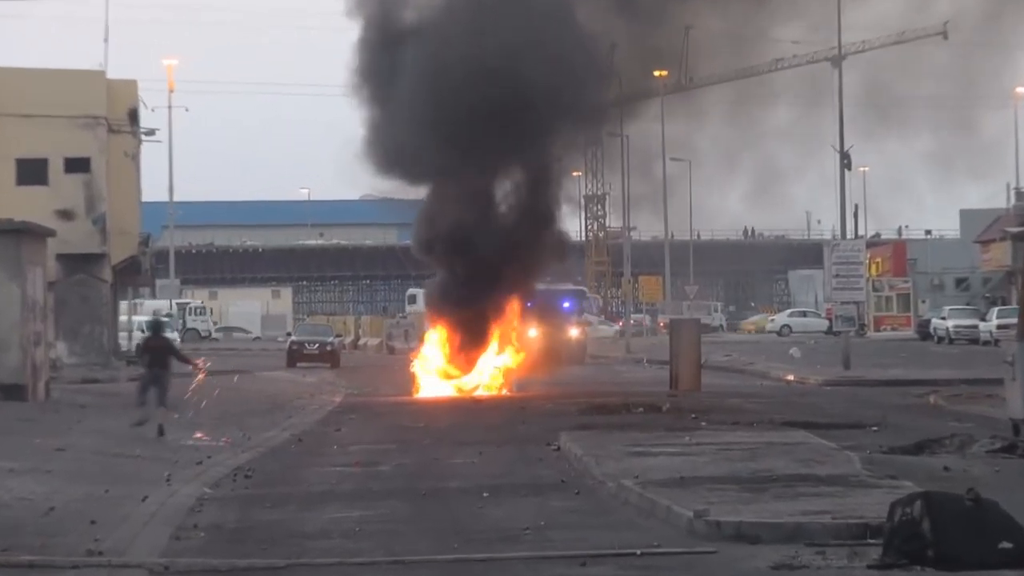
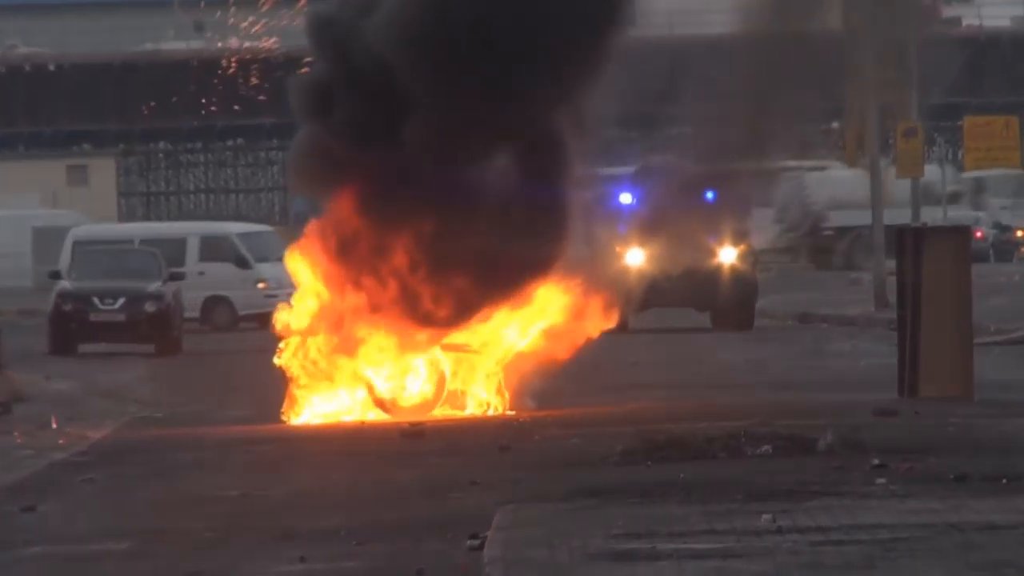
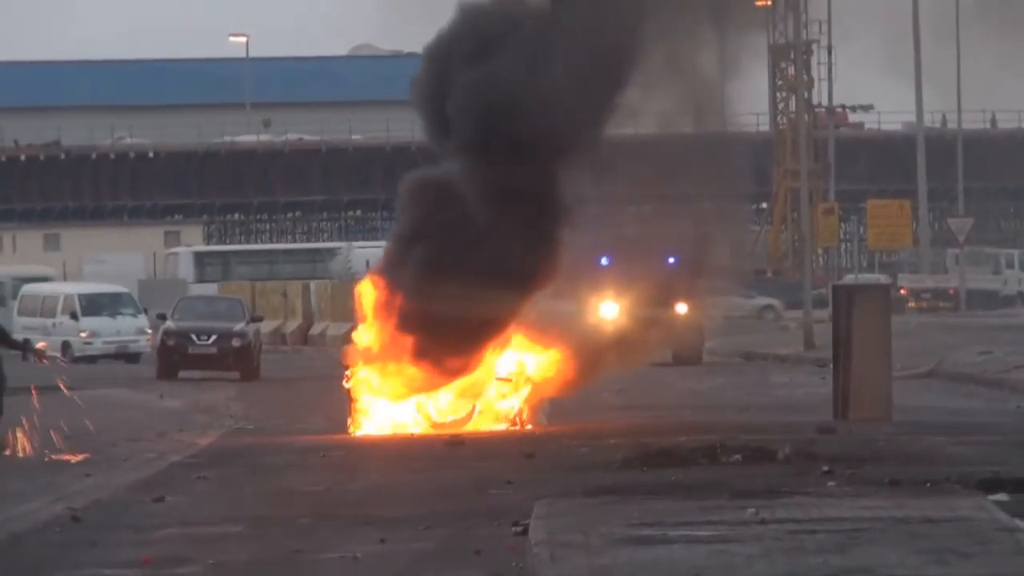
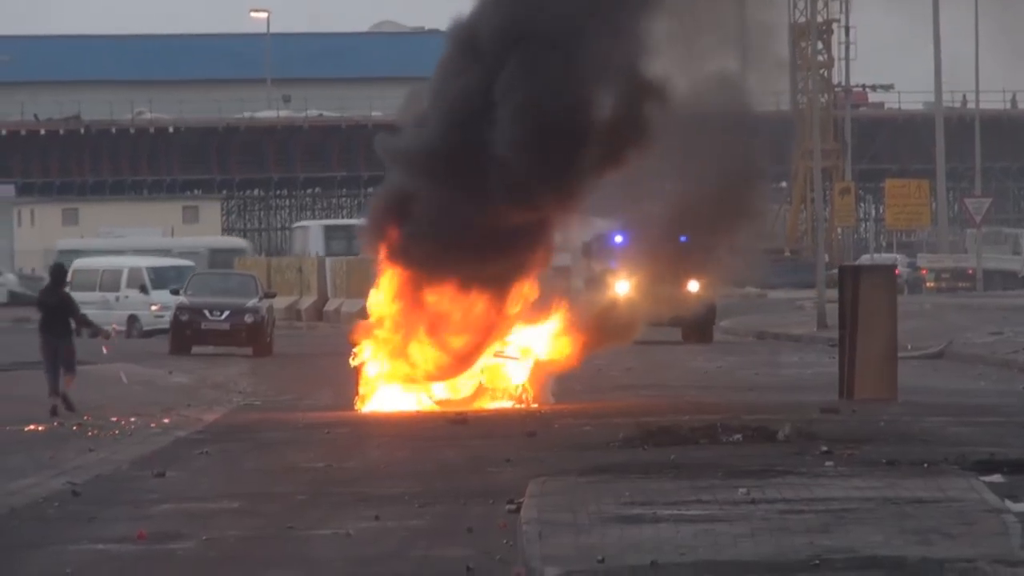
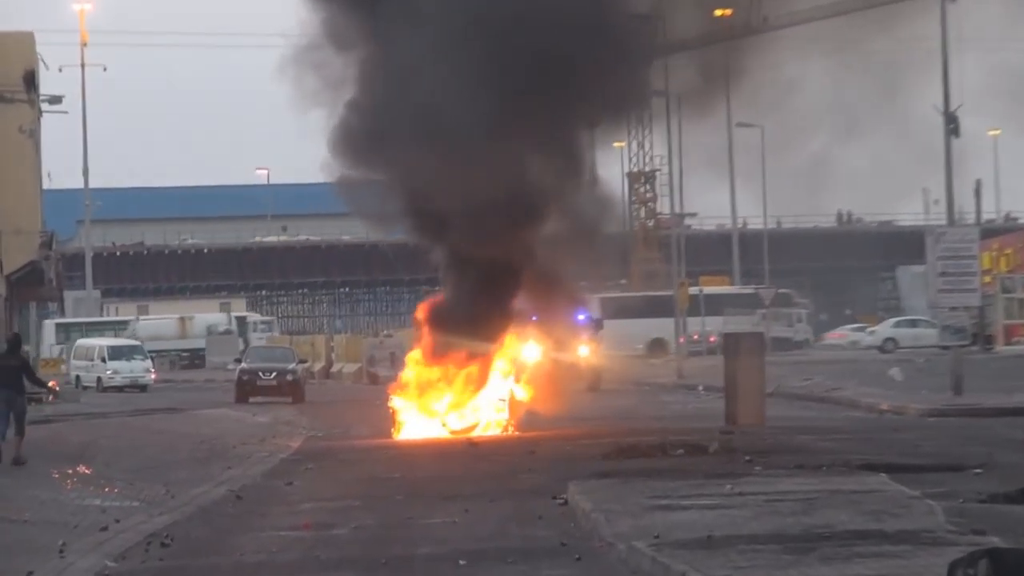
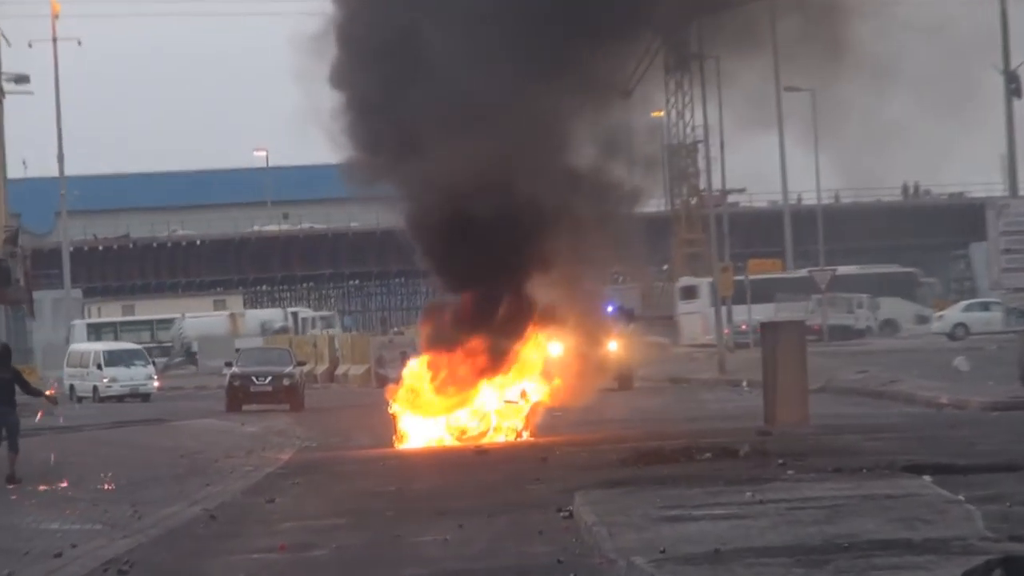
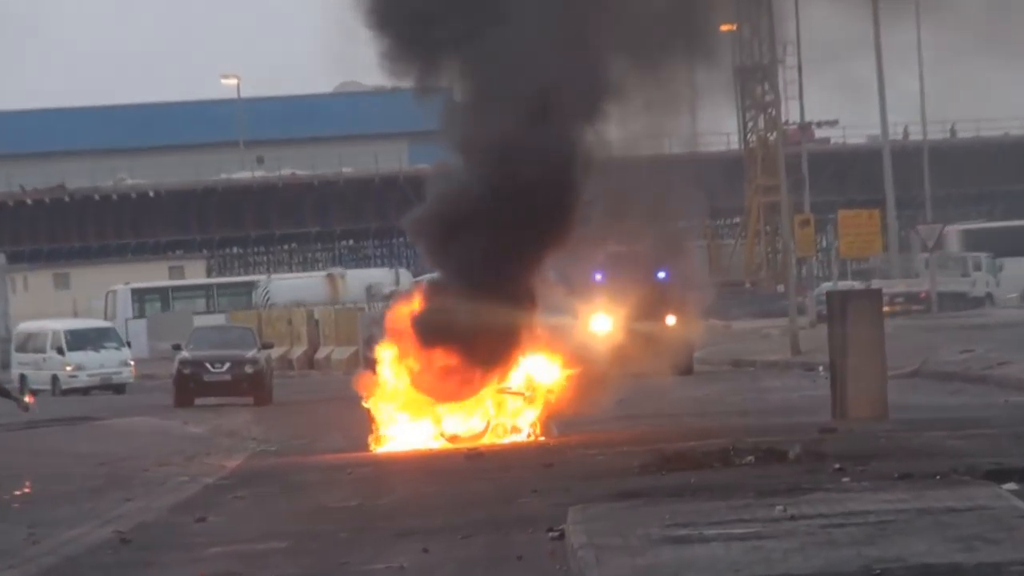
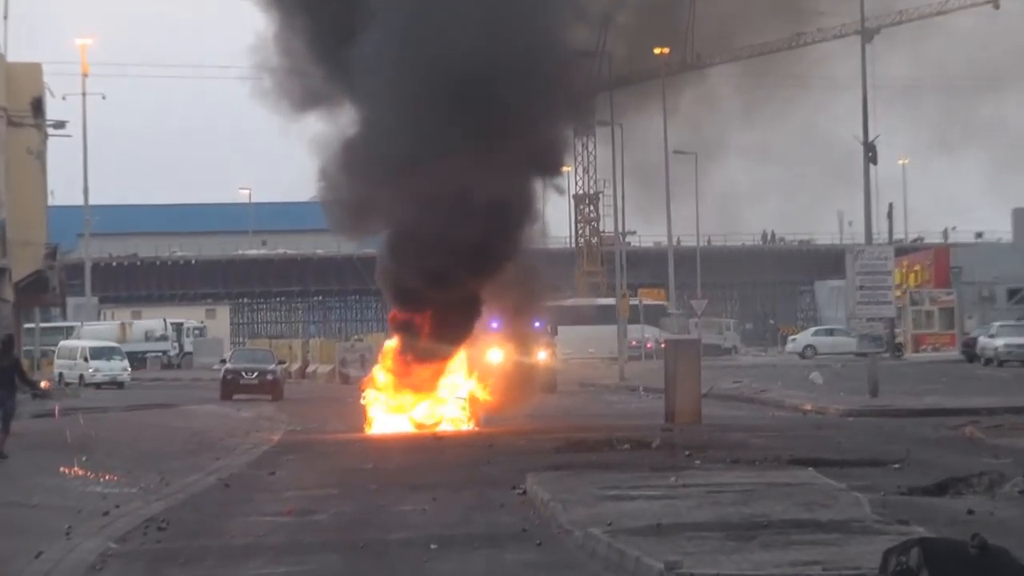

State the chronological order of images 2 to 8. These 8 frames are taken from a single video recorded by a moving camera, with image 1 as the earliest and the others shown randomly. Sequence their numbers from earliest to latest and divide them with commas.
8, 5, 6, 7, 3, 4, 2
